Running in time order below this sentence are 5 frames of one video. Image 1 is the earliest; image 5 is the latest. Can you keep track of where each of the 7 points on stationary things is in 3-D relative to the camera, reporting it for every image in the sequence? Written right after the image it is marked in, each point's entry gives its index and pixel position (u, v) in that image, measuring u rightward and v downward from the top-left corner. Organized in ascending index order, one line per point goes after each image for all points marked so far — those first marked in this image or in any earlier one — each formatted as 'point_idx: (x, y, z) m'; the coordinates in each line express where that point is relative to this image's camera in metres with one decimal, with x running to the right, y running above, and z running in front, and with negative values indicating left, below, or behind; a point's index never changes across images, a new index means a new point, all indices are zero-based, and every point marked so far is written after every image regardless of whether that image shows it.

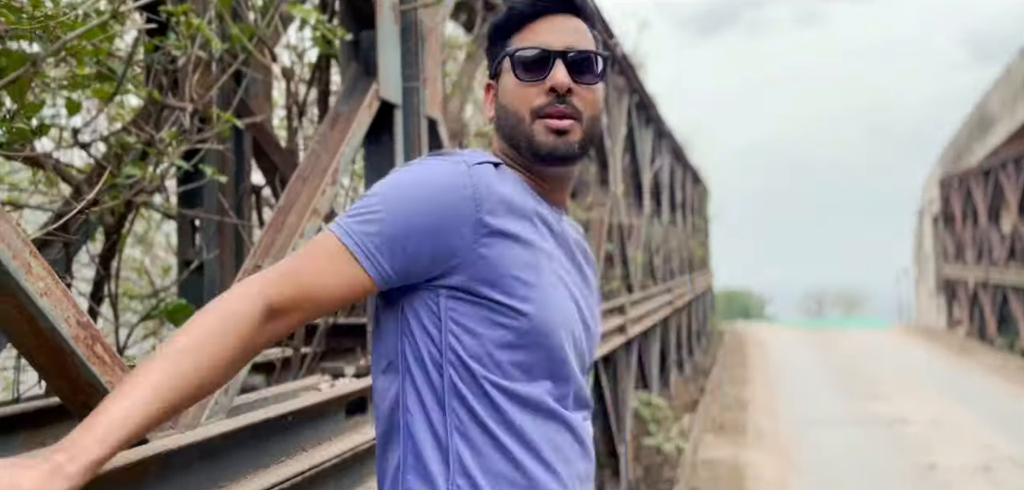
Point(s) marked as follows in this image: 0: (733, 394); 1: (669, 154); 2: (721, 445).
0: (+3.4, -2.3, +11.3) m
1: (+2.2, +1.3, +10.5) m
2: (+2.3, -2.2, +8.3) m
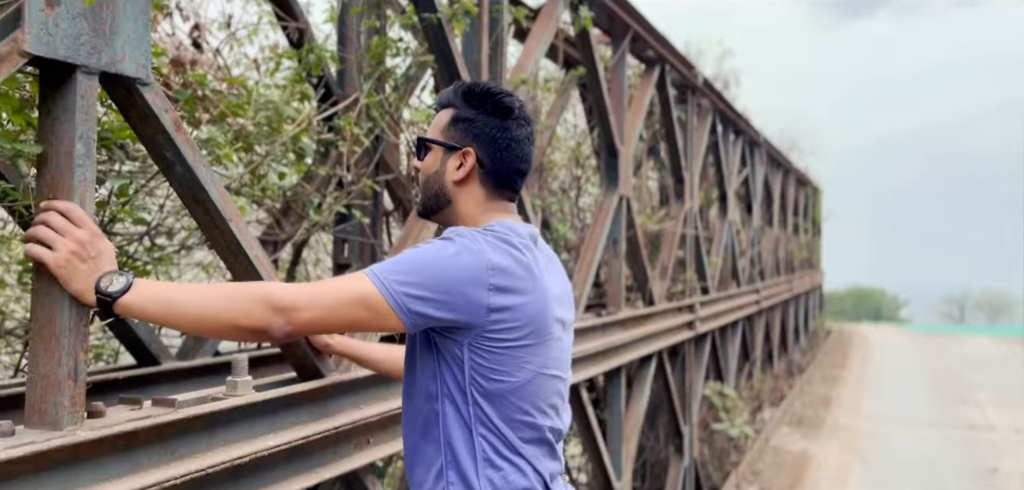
0: (+4.9, -2.3, +11.7) m
1: (+3.7, +1.2, +11.0) m
2: (+3.4, -2.3, +8.9) m
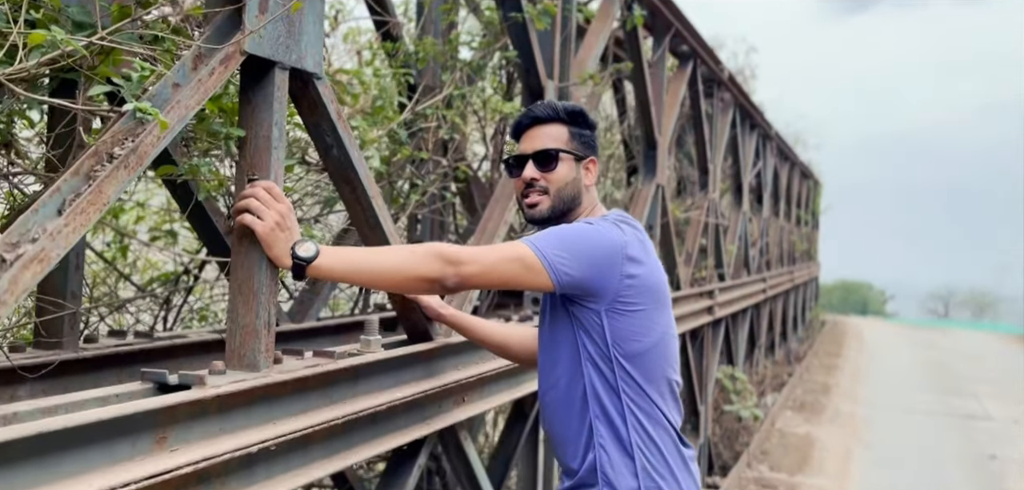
0: (+5.0, -2.2, +12.2) m
1: (+4.0, +1.4, +11.4) m
2: (+3.6, -2.2, +9.3) m
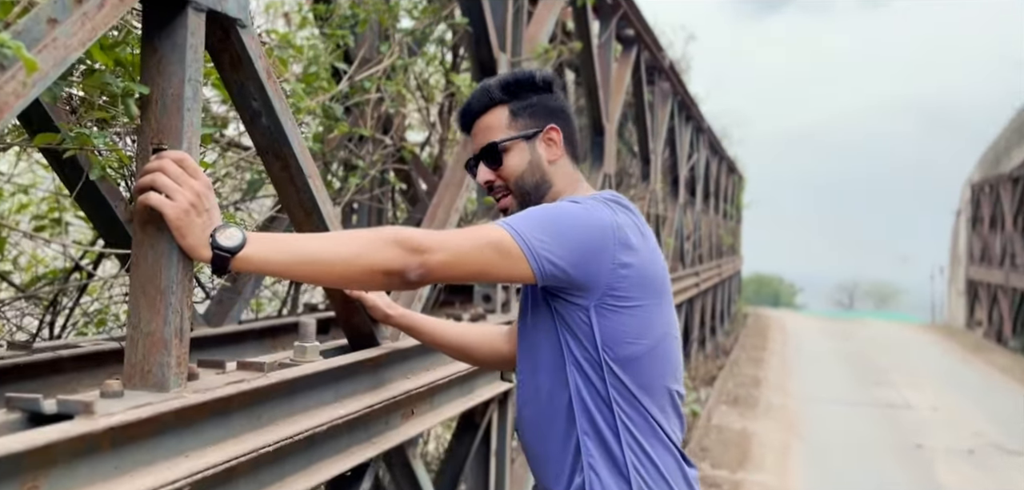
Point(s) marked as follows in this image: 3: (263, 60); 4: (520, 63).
0: (+3.9, -2.1, +12.3) m
1: (+2.9, +1.5, +11.4) m
2: (+2.8, -2.1, +9.3) m
3: (-0.6, +0.5, +1.8) m
4: (0.0, +0.9, +3.5) m
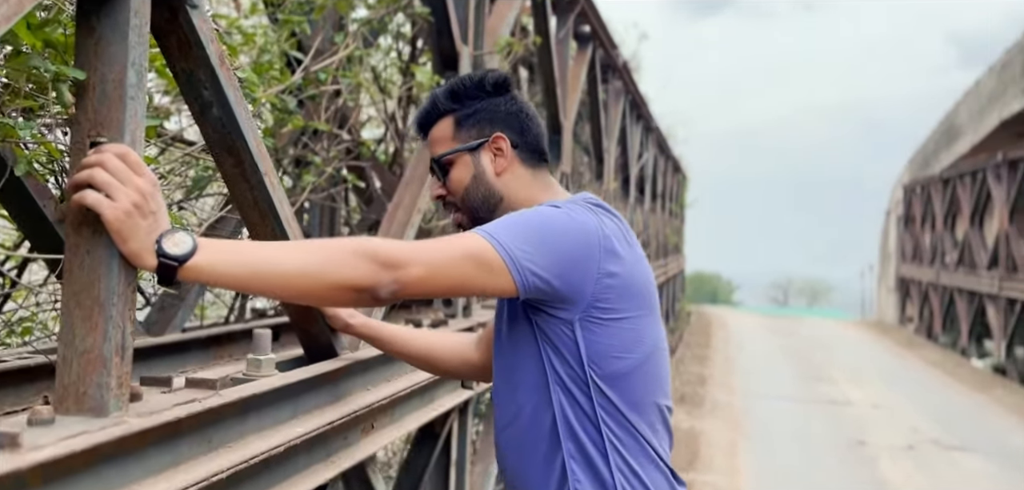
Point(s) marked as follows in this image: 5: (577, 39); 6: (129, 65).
0: (+3.1, -2.1, +12.4) m
1: (+2.2, +1.5, +11.4) m
2: (+2.1, -2.1, +9.4) m
3: (-0.7, +0.4, +1.7) m
4: (-0.1, +0.8, +3.4) m
5: (+0.5, +1.7, +6.1) m
6: (-0.7, +0.3, +1.4) m
